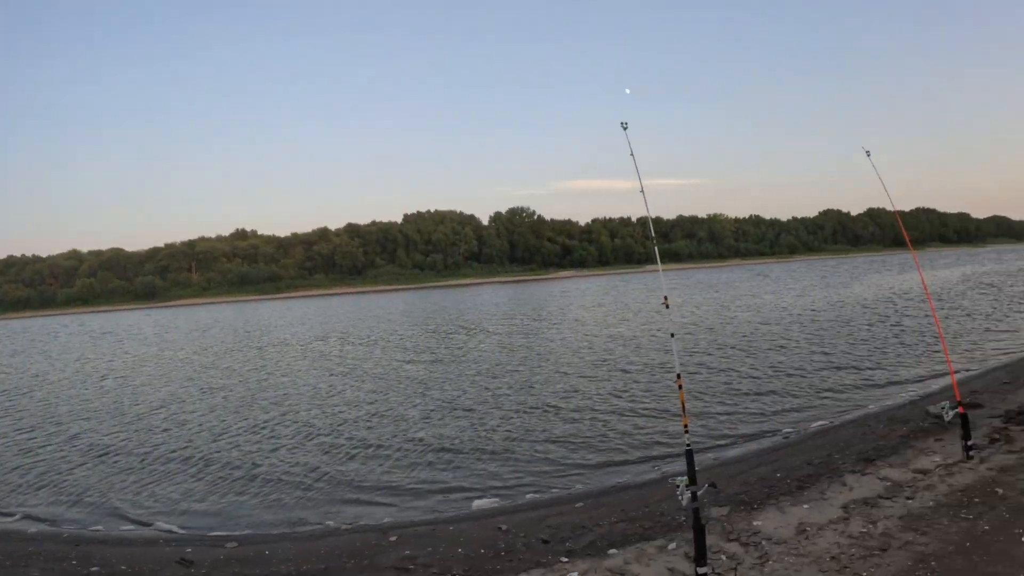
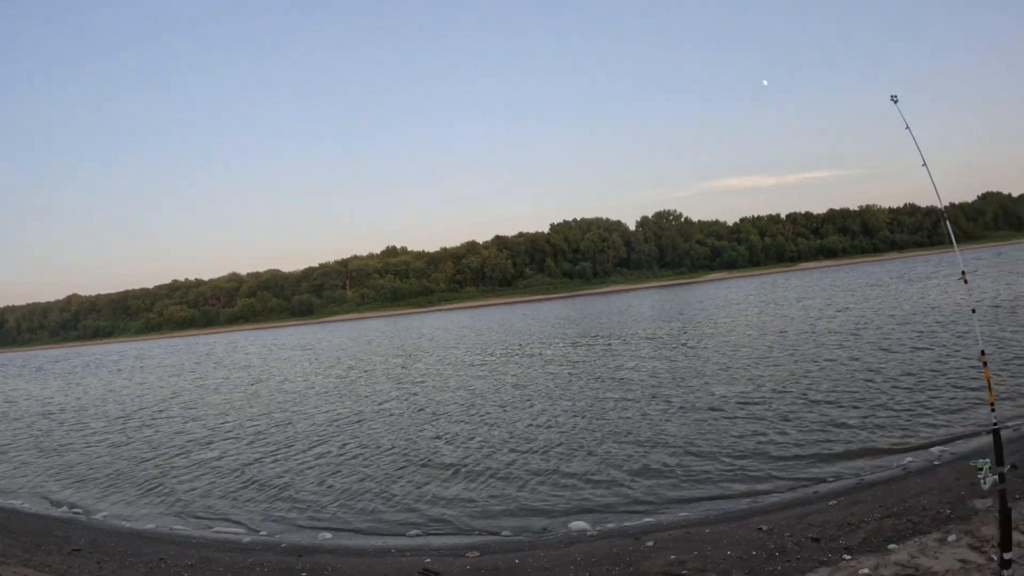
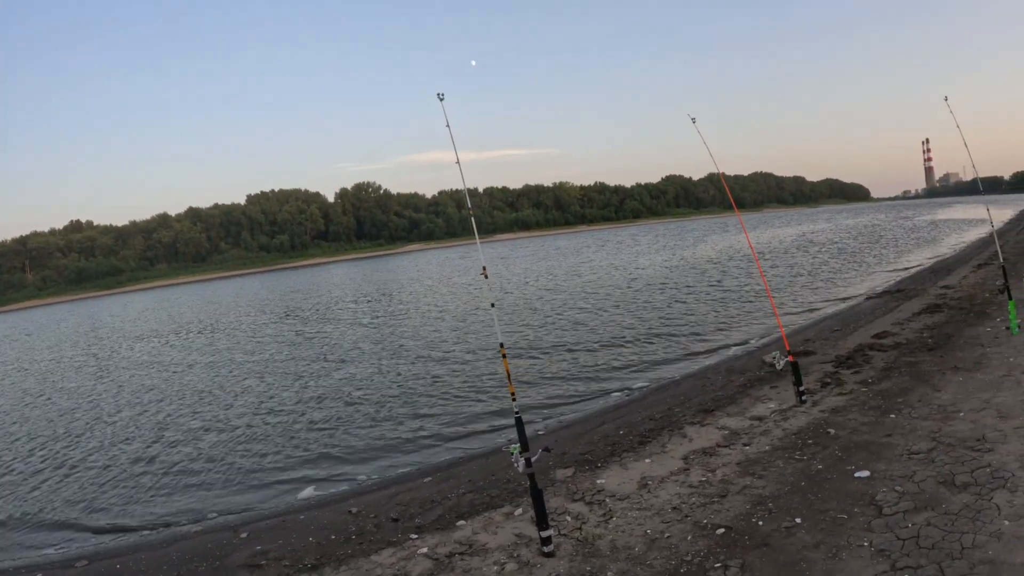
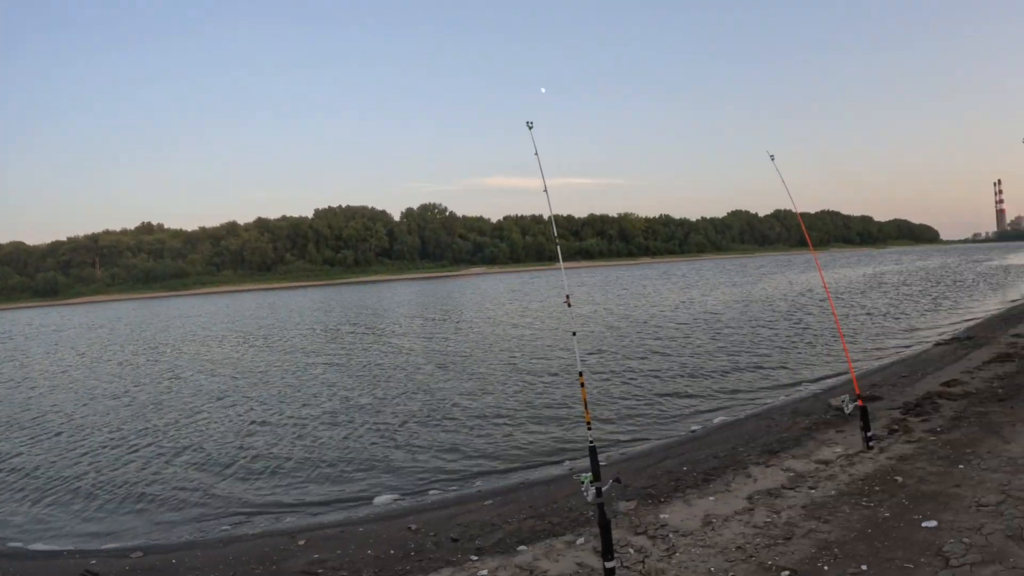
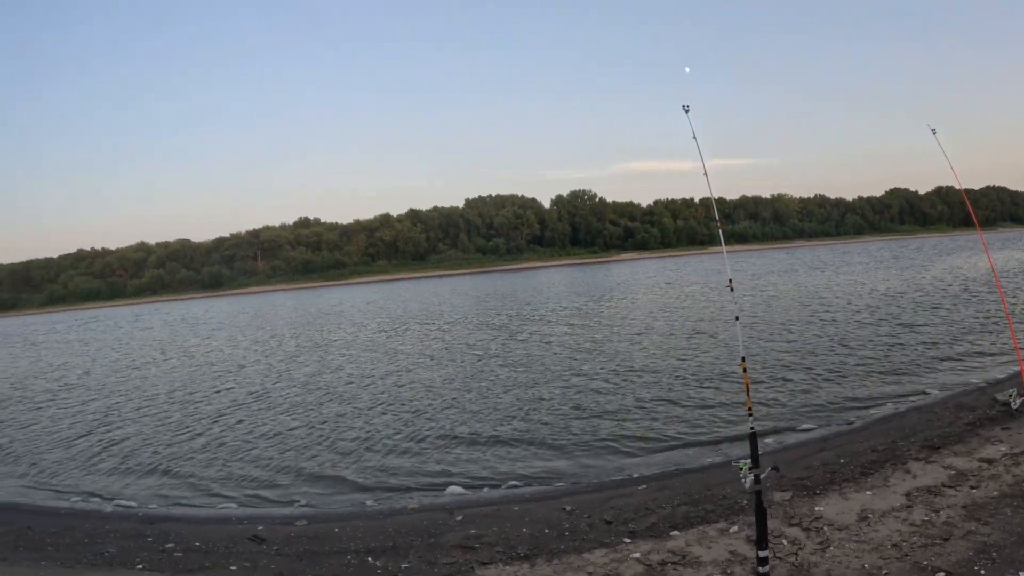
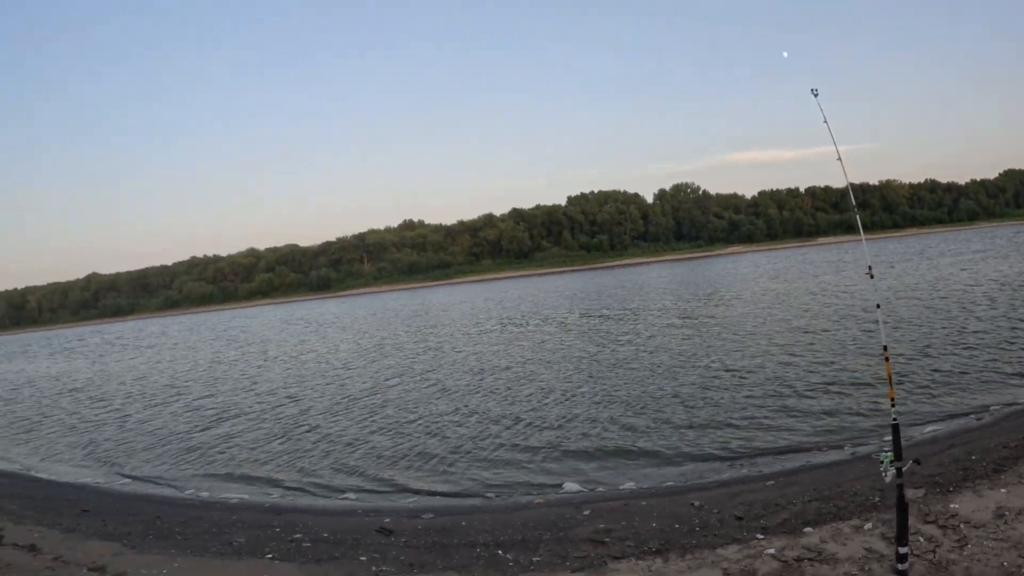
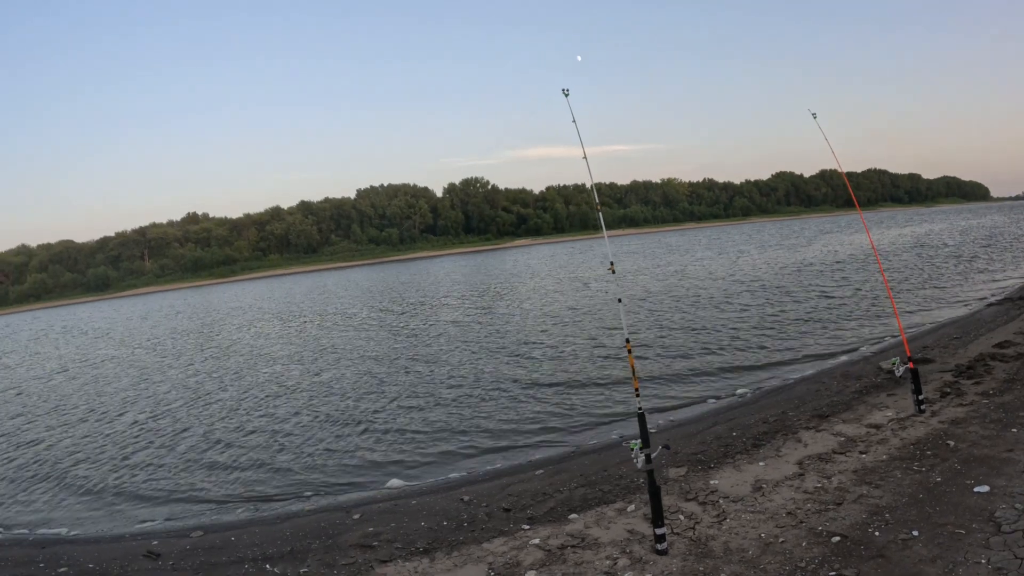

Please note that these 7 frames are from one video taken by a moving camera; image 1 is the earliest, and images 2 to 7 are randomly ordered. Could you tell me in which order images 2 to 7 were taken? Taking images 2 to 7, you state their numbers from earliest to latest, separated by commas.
4, 3, 7, 5, 6, 2
